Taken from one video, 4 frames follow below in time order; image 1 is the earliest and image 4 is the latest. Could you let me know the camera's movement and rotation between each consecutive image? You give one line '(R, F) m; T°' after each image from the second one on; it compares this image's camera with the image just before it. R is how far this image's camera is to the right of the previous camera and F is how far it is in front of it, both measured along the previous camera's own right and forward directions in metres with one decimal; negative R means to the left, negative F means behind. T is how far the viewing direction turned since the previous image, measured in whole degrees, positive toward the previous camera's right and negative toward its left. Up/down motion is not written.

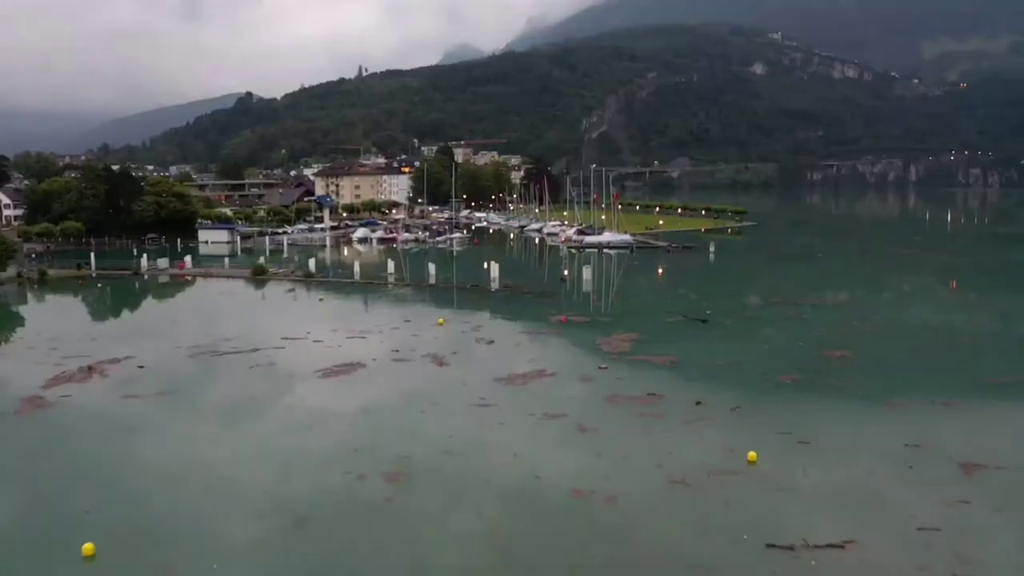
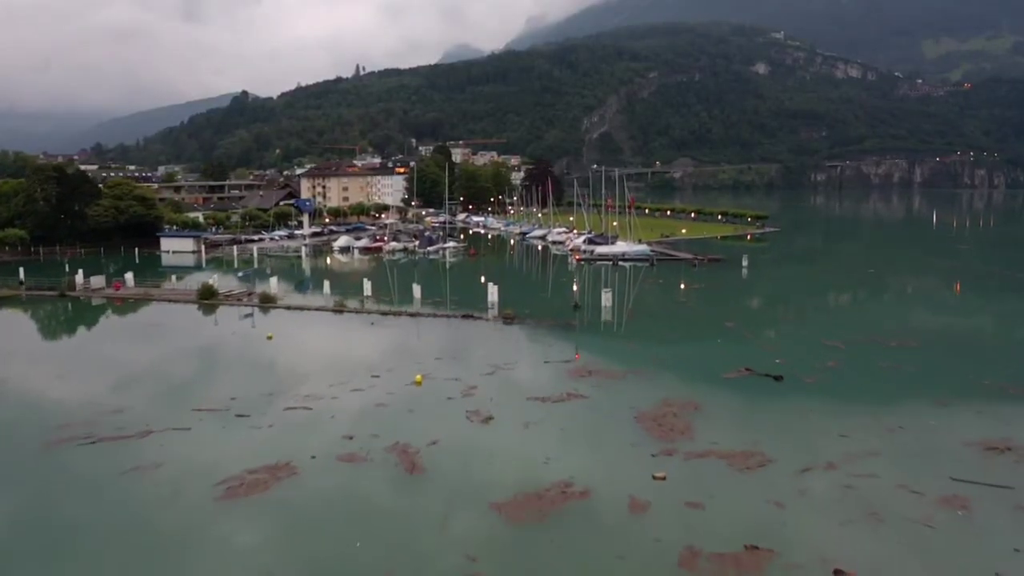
(0.0, +2.0) m; 0°
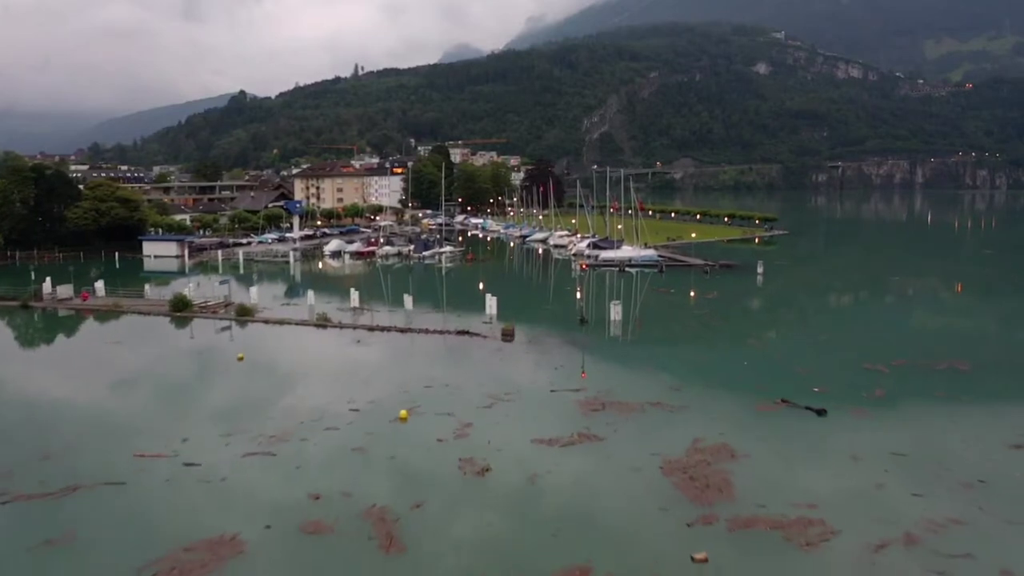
(0.0, +0.8) m; 0°
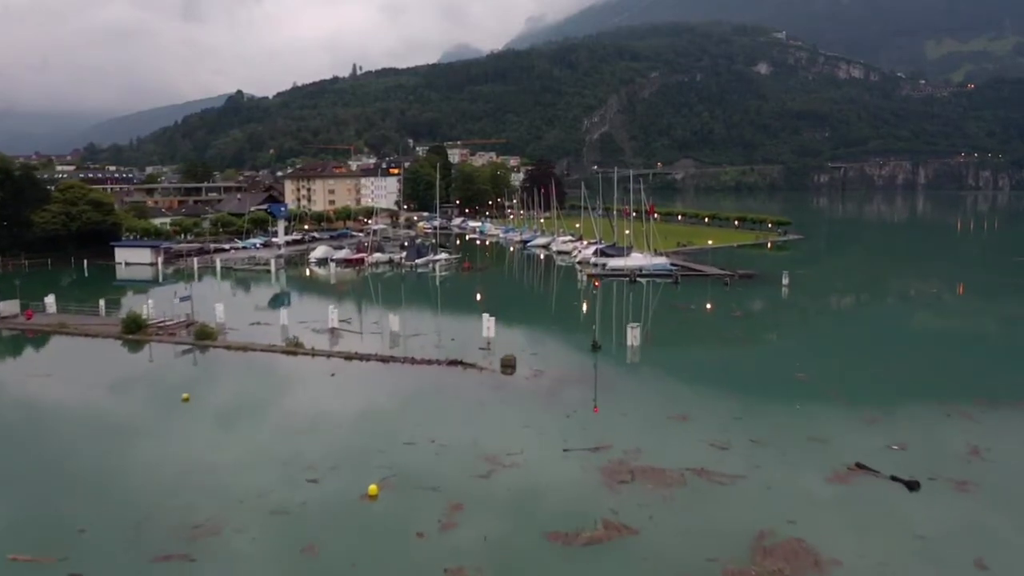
(0.0, +1.1) m; 0°
